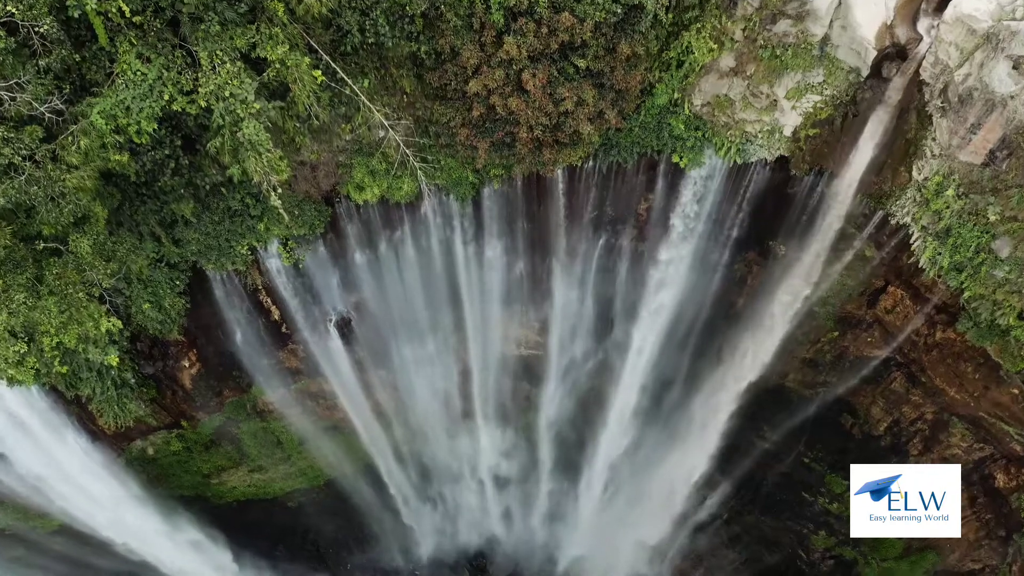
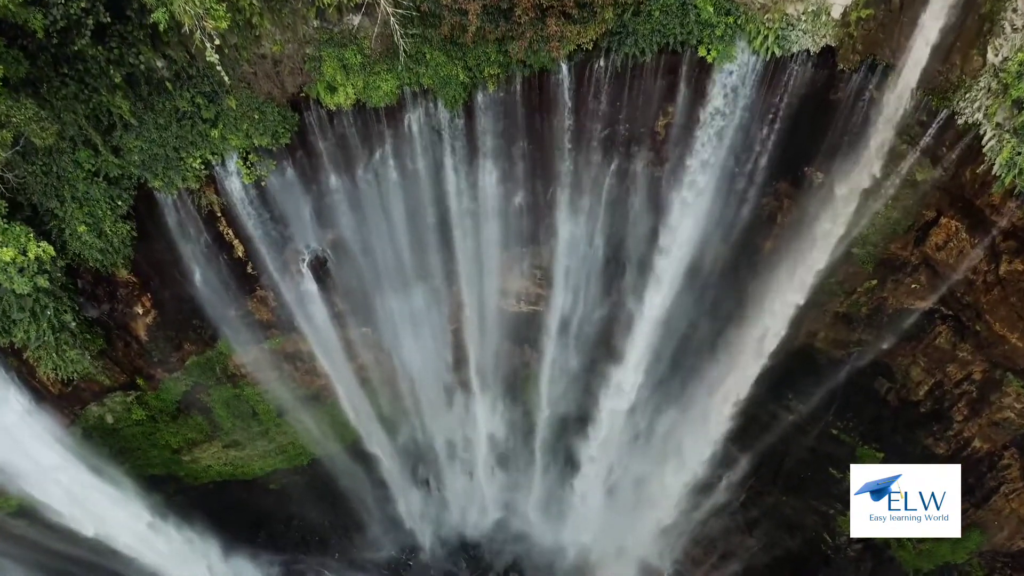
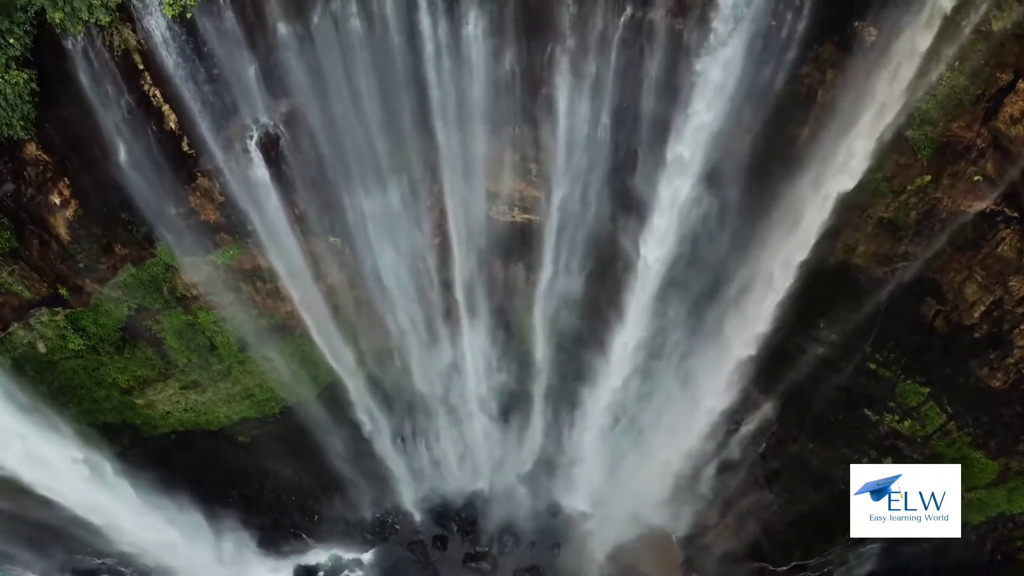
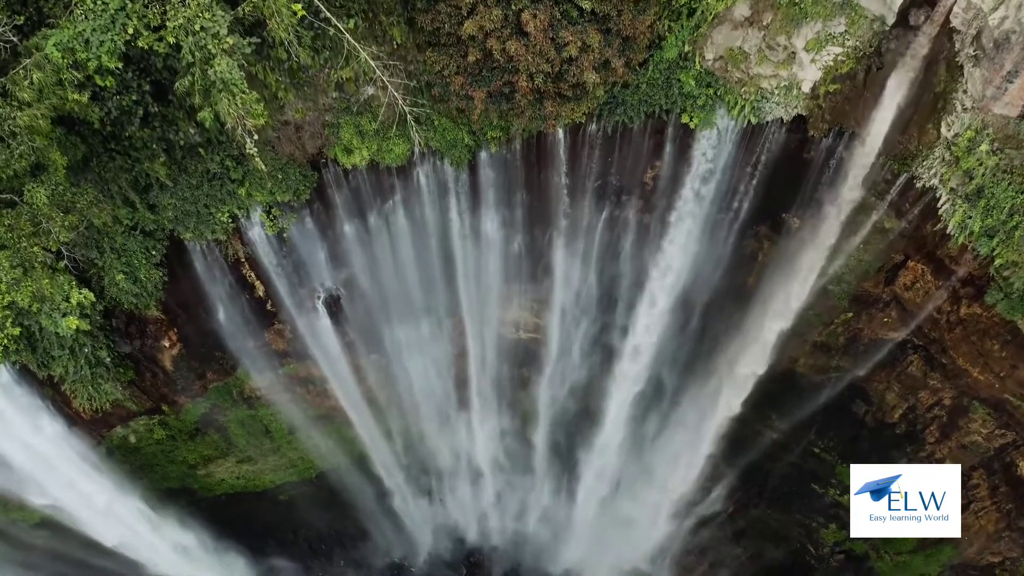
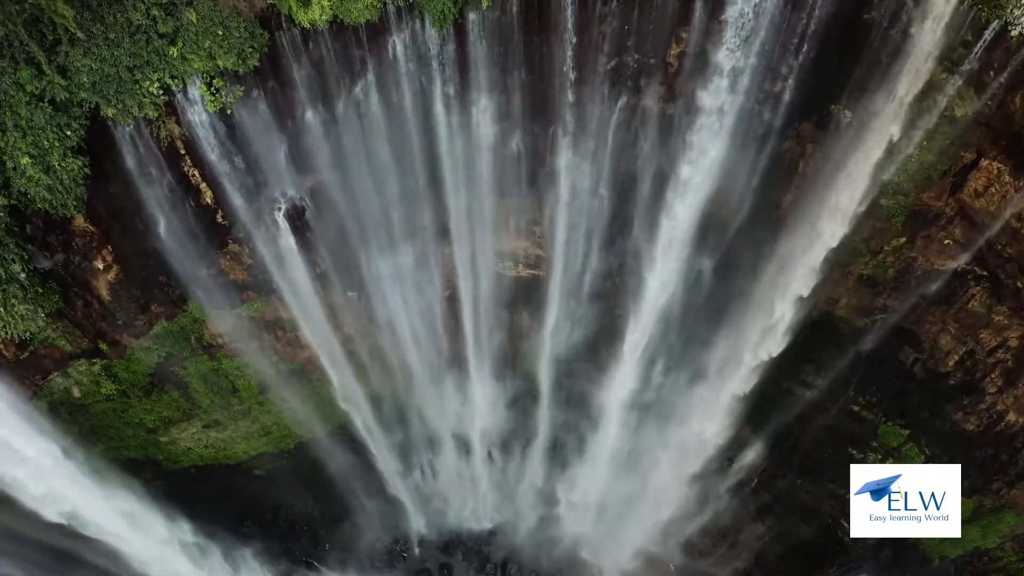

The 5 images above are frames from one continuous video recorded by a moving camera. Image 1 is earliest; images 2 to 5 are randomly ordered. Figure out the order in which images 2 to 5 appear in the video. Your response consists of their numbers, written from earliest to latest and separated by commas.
4, 2, 5, 3
